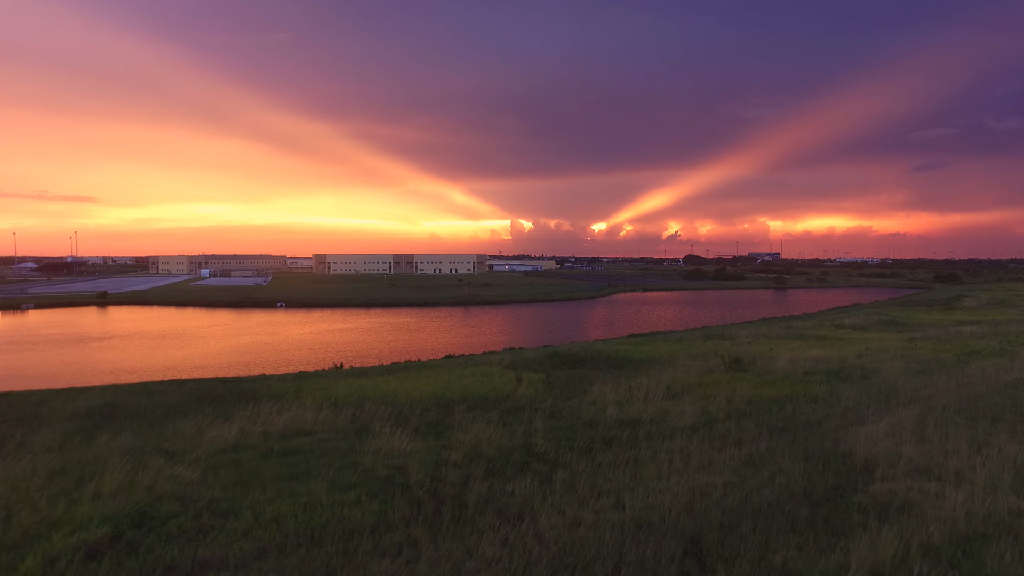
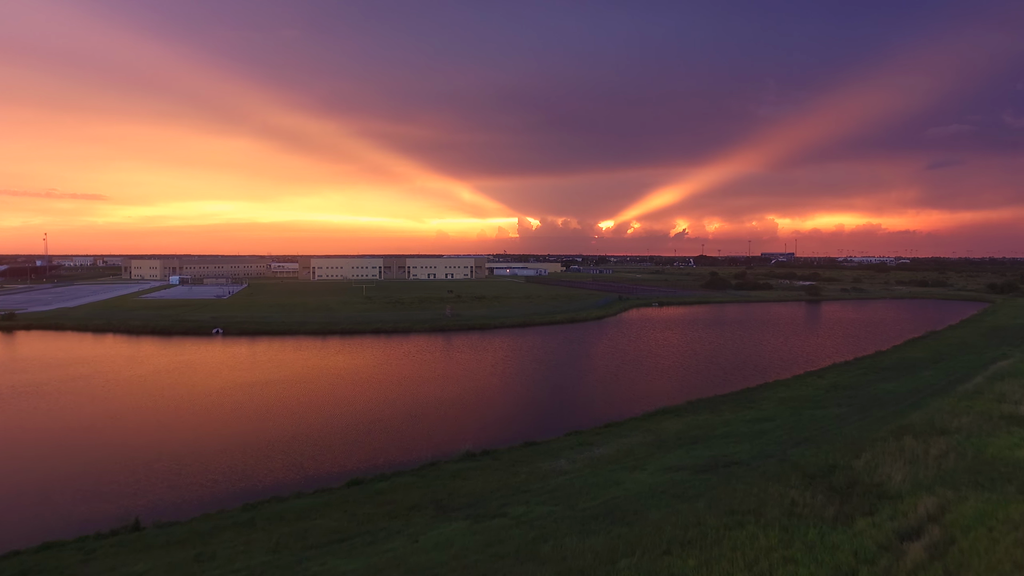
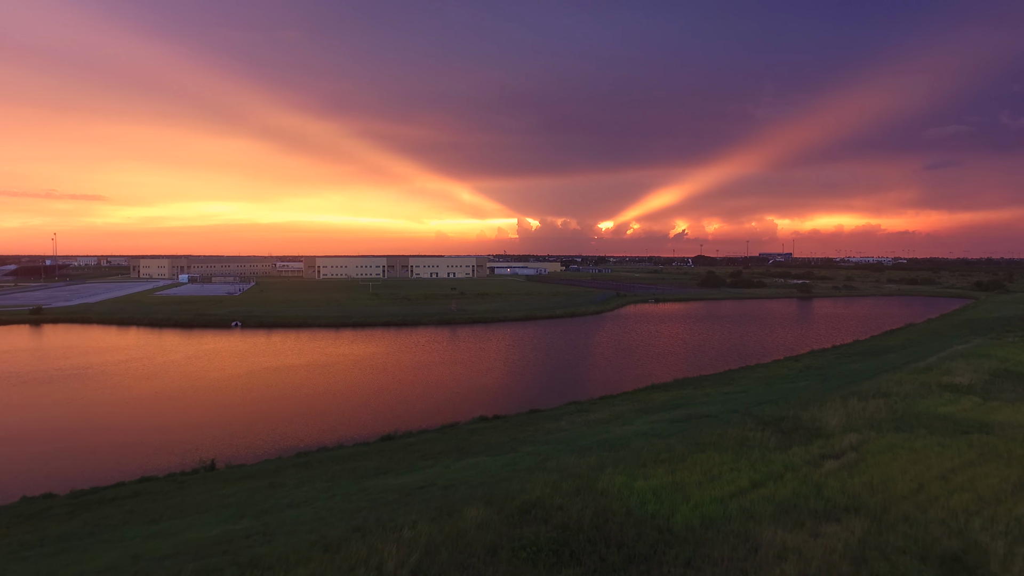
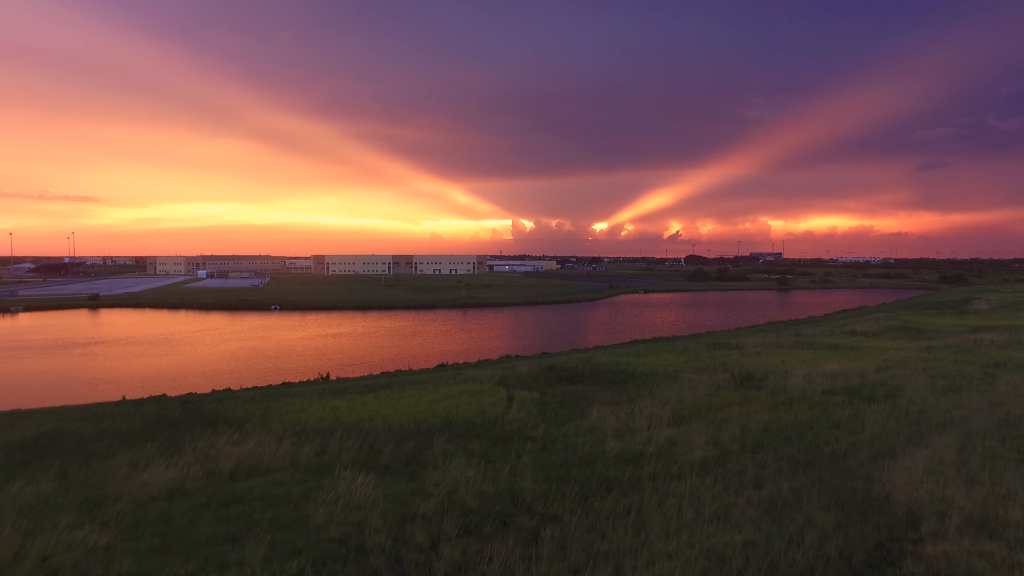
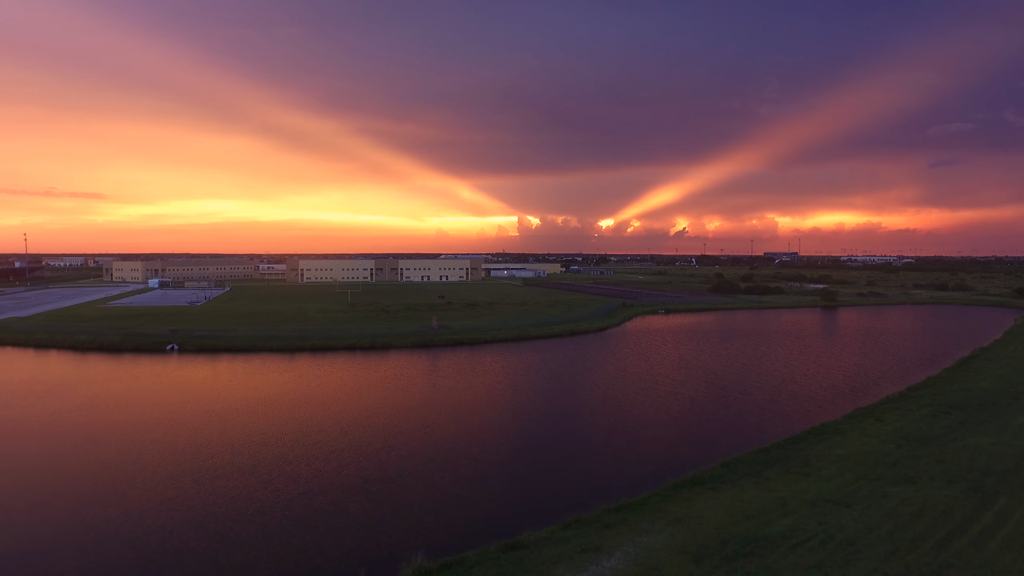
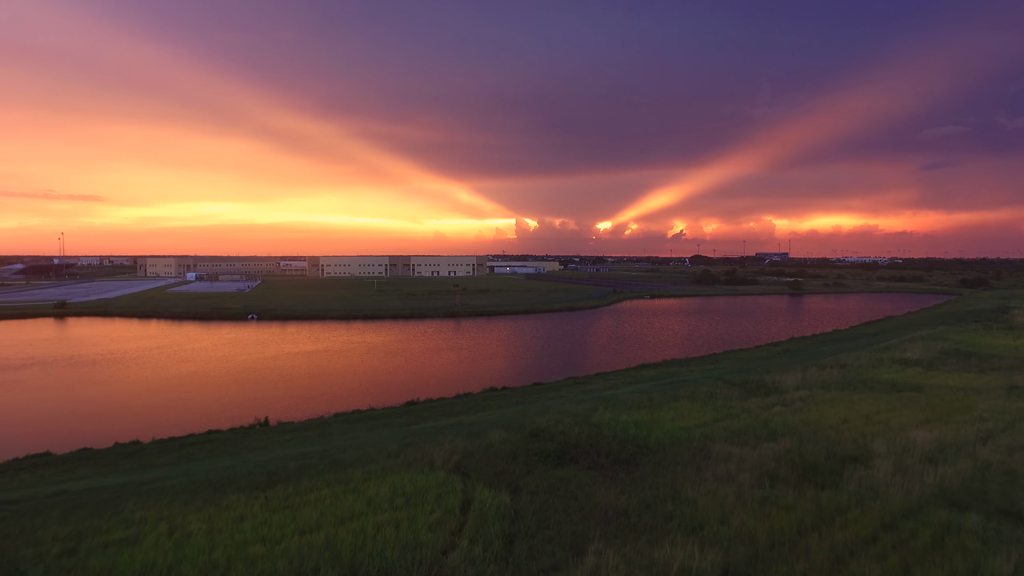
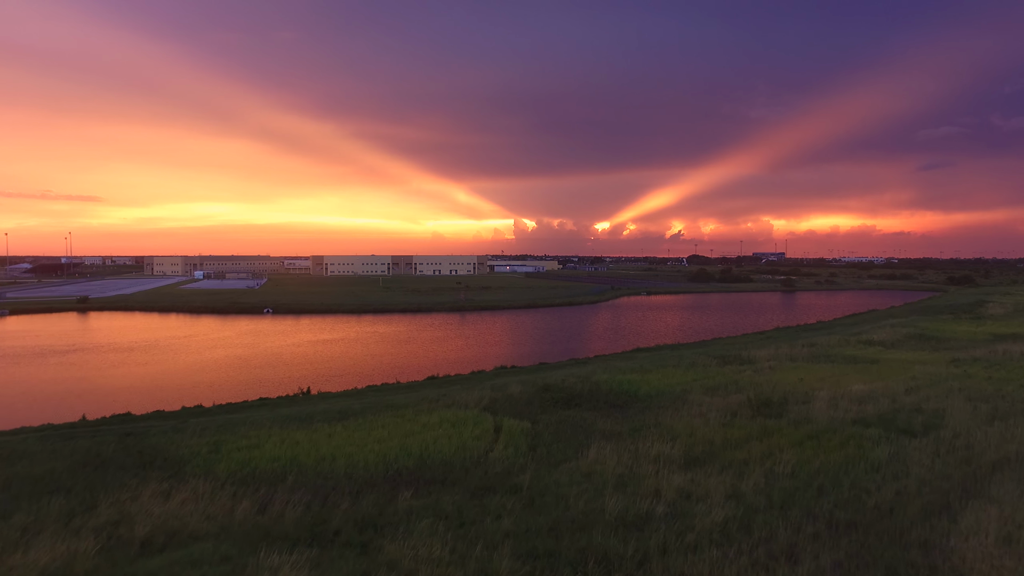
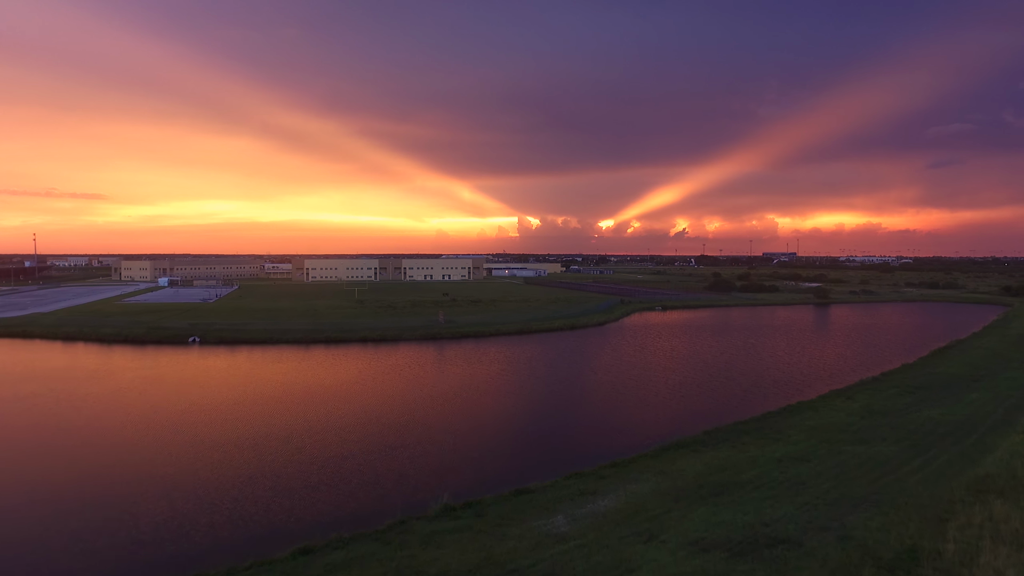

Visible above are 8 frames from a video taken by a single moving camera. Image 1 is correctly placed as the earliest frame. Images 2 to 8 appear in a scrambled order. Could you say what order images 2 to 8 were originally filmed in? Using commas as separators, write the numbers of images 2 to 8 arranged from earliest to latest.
4, 7, 6, 3, 2, 8, 5
